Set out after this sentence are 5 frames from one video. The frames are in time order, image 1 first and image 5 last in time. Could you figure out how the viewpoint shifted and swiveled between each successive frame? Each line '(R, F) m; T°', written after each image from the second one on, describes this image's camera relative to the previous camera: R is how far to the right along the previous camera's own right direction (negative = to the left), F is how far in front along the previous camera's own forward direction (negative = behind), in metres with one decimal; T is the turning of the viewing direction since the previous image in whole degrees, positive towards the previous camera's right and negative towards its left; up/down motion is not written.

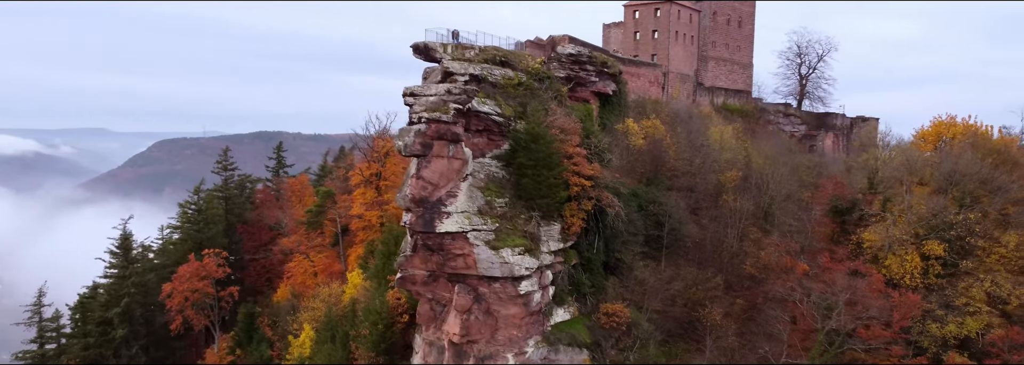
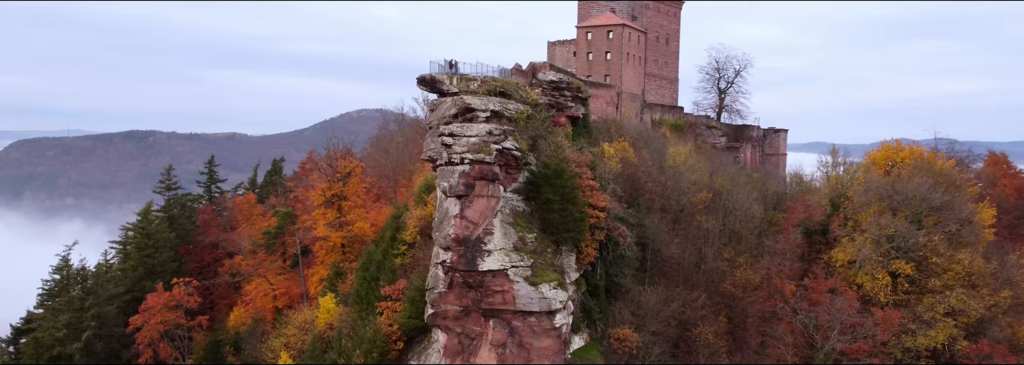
(-2.8, -0.3) m; +8°
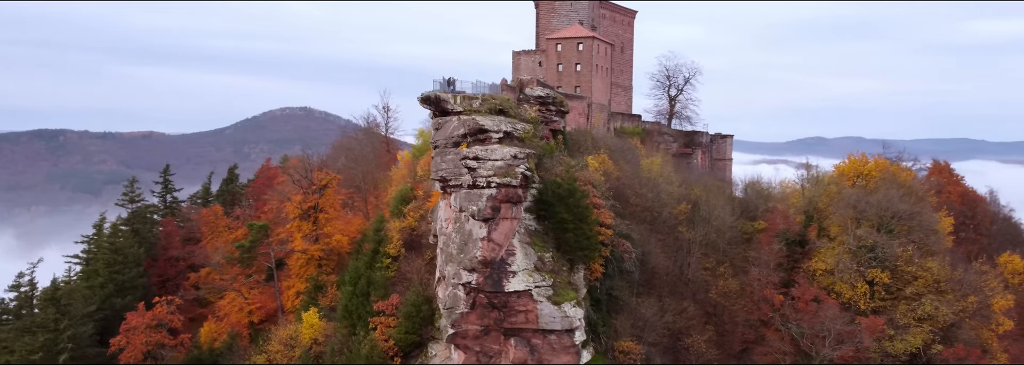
(-1.8, -0.2) m; +5°
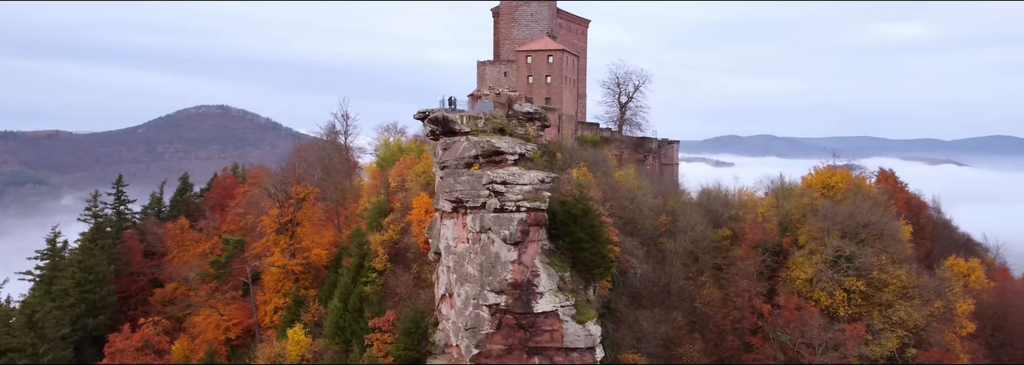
(-2.0, -0.3) m; +6°
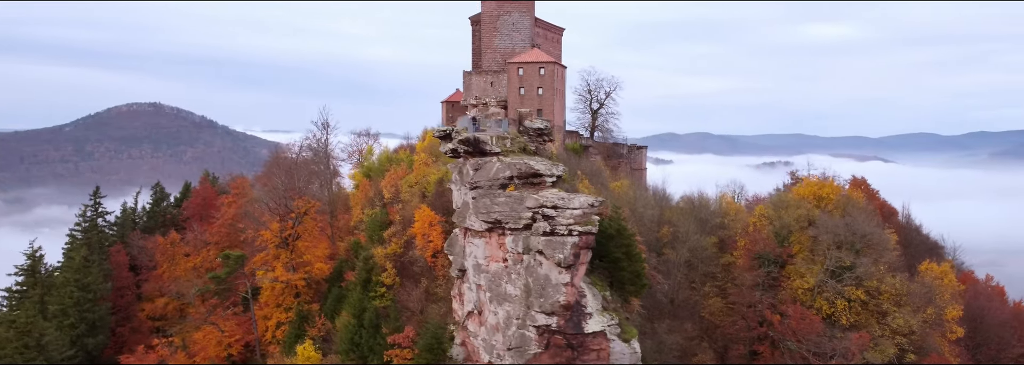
(-2.2, -0.3) m; +4°
